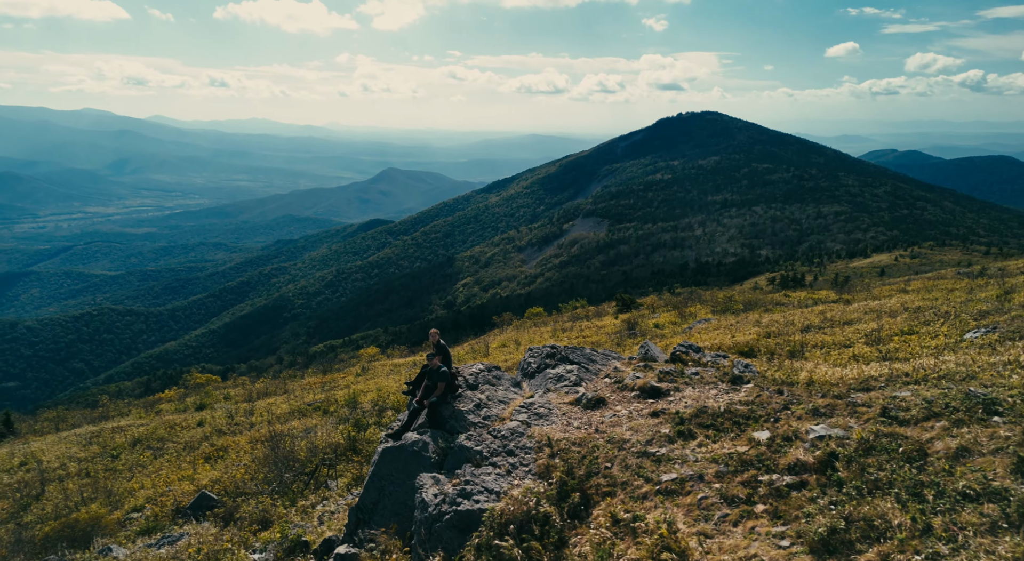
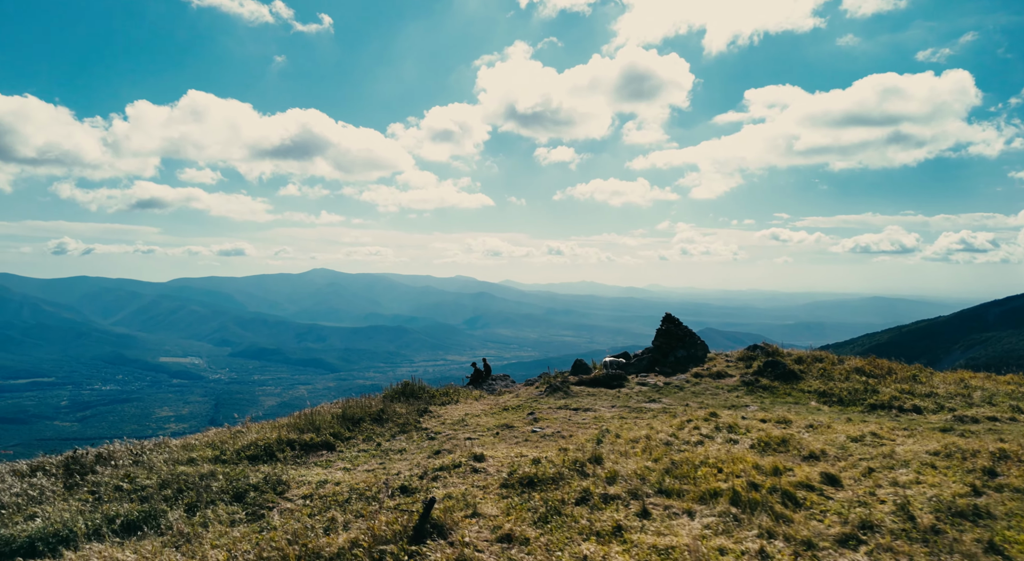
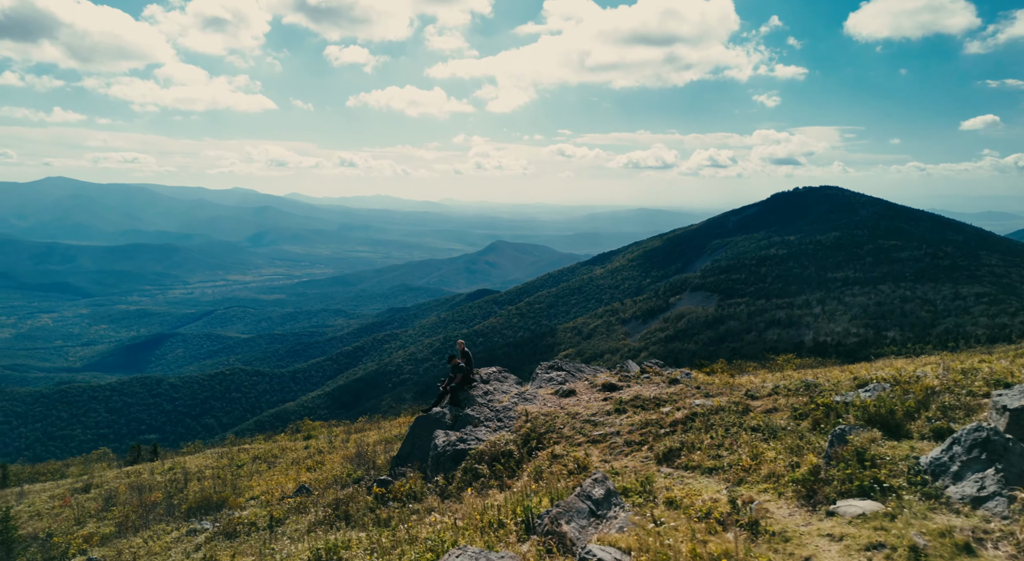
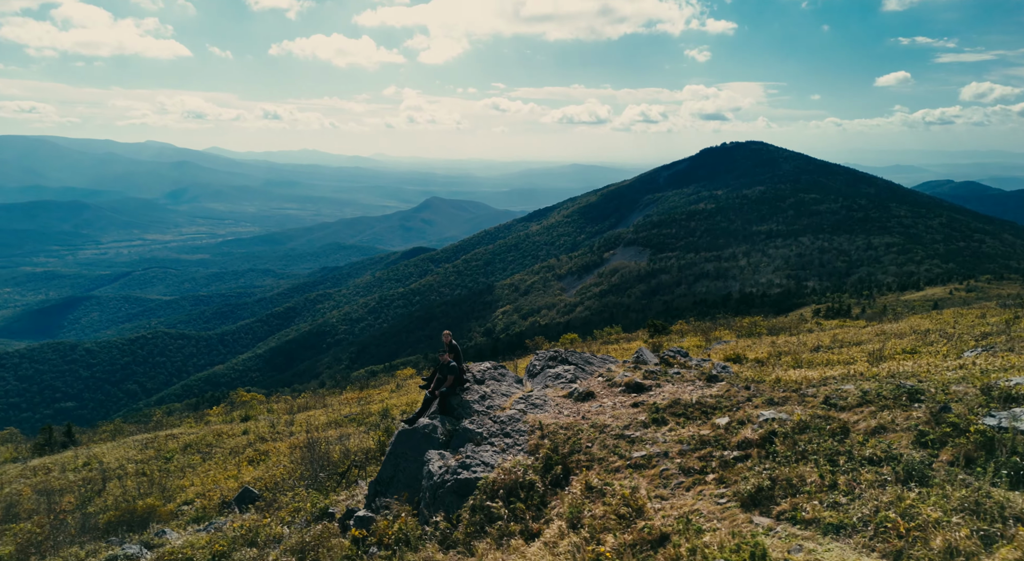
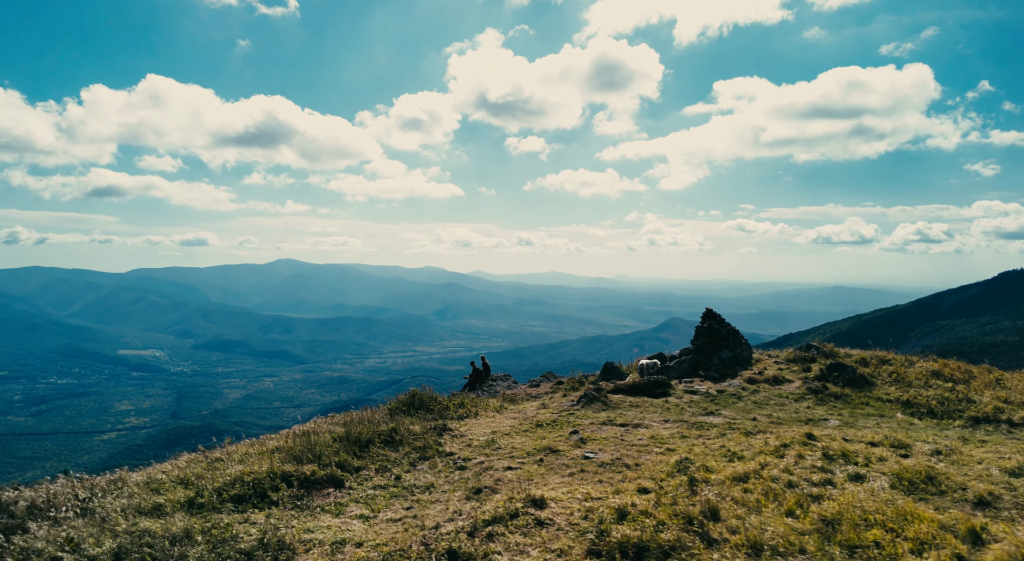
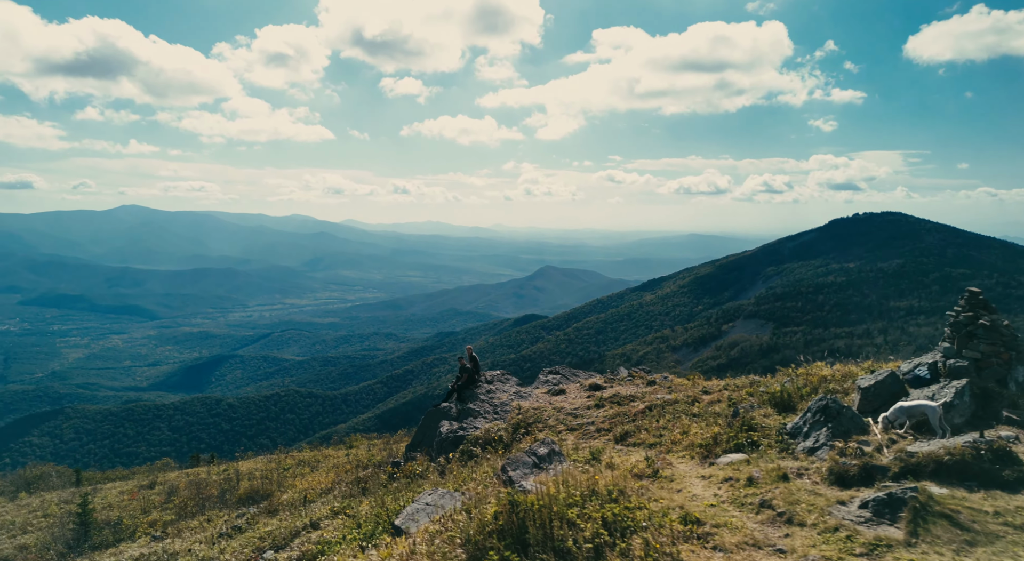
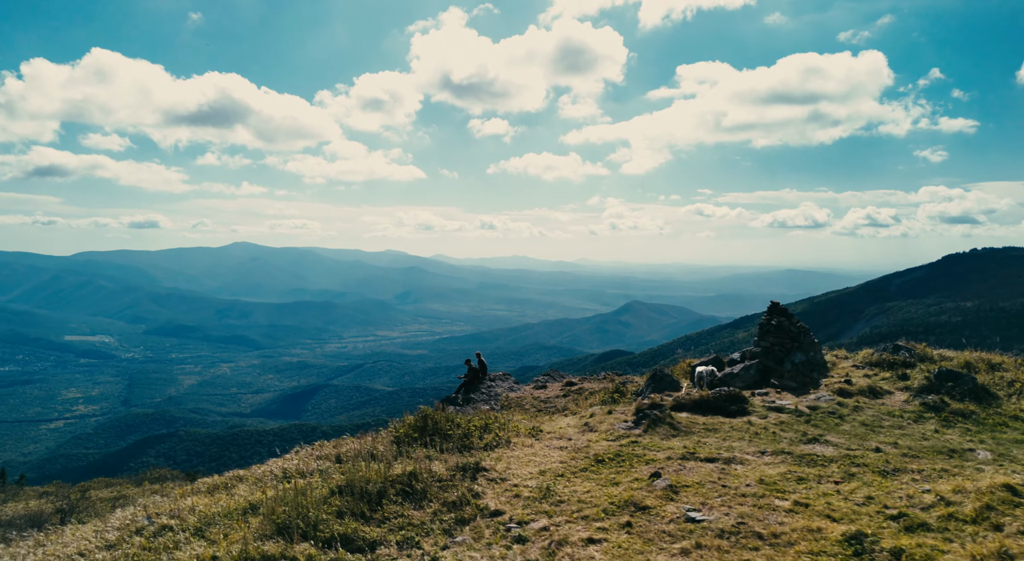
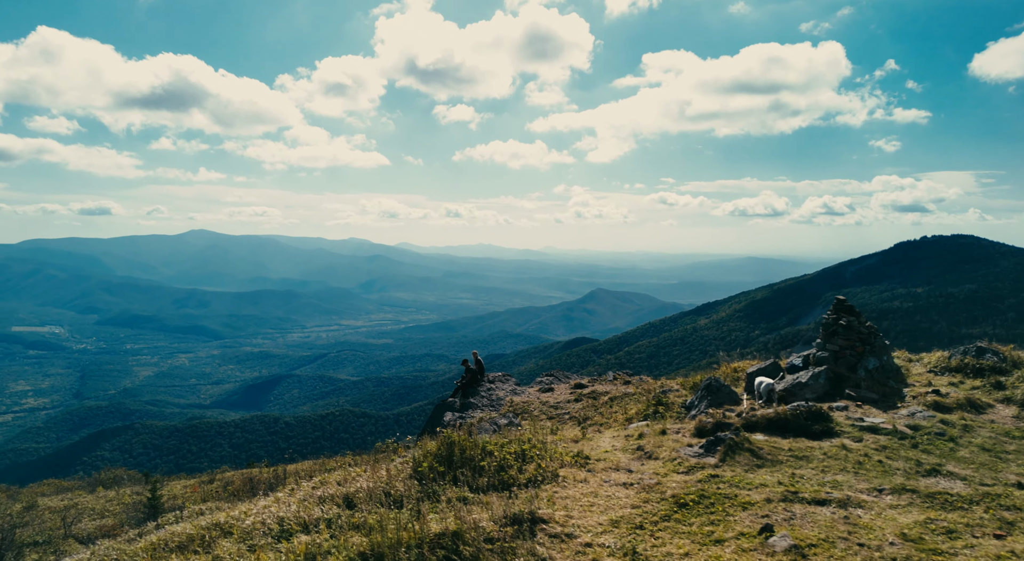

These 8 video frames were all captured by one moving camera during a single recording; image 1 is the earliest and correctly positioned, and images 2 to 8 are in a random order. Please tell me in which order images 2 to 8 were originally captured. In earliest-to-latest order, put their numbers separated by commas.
4, 3, 6, 8, 7, 5, 2
